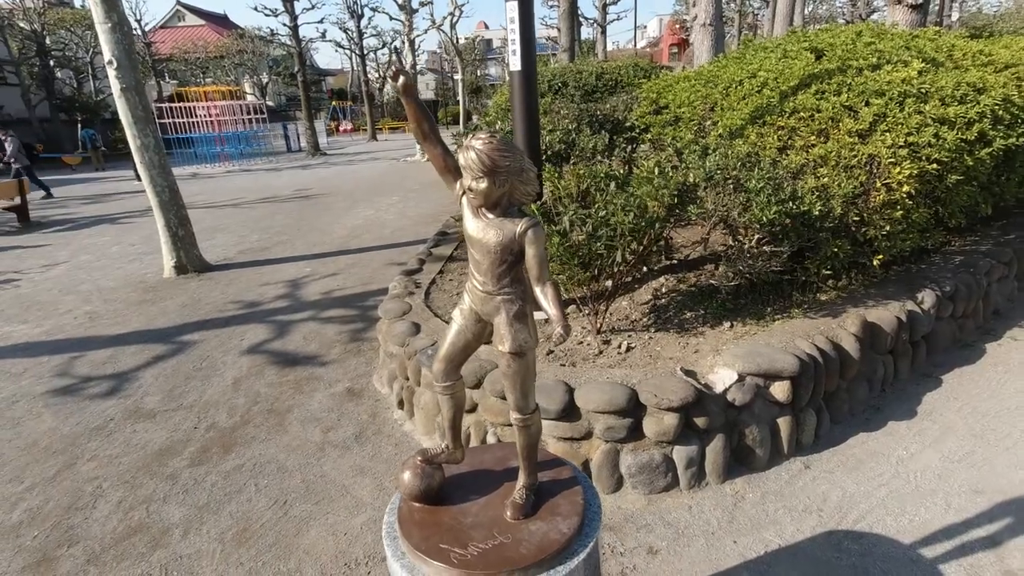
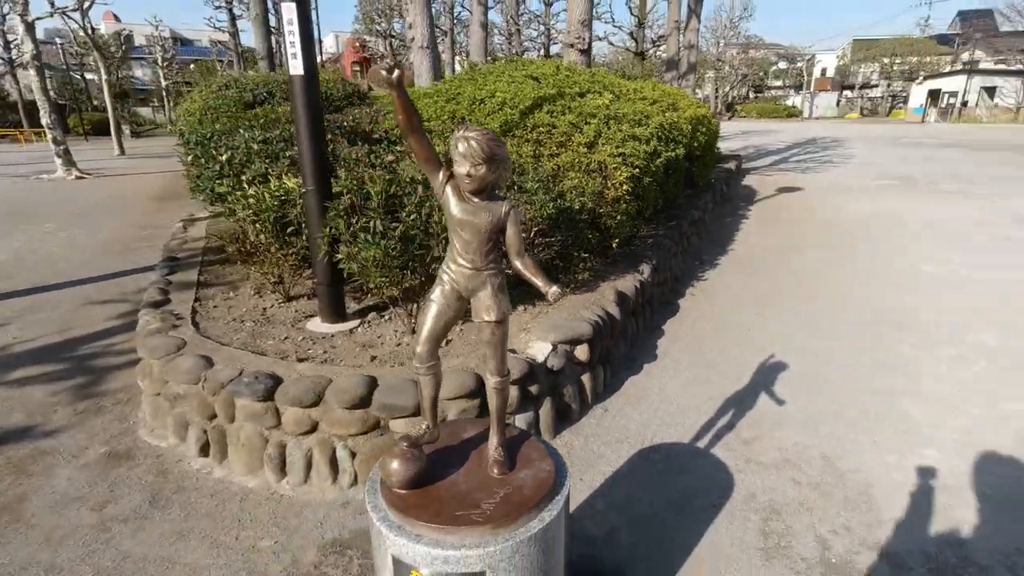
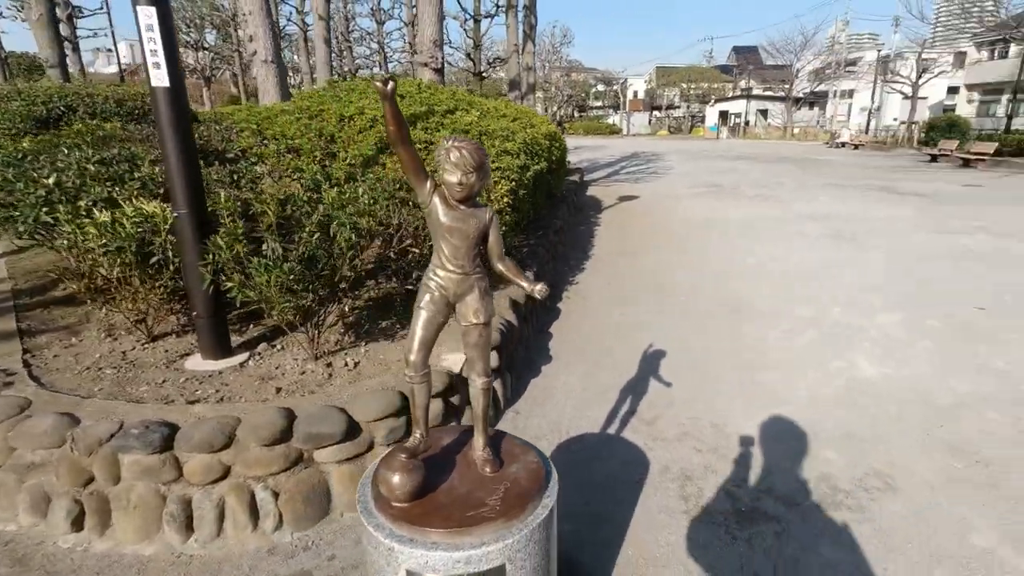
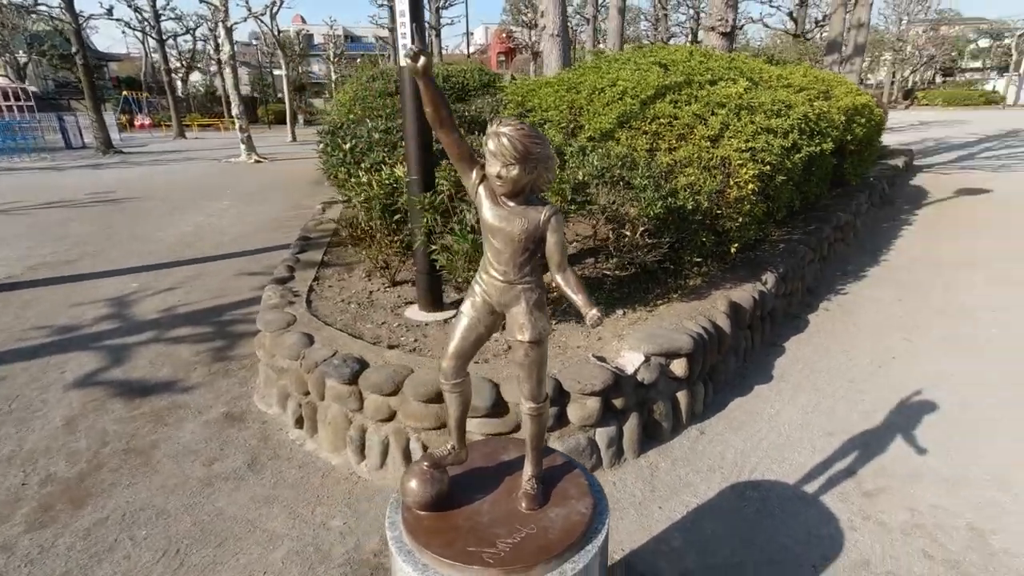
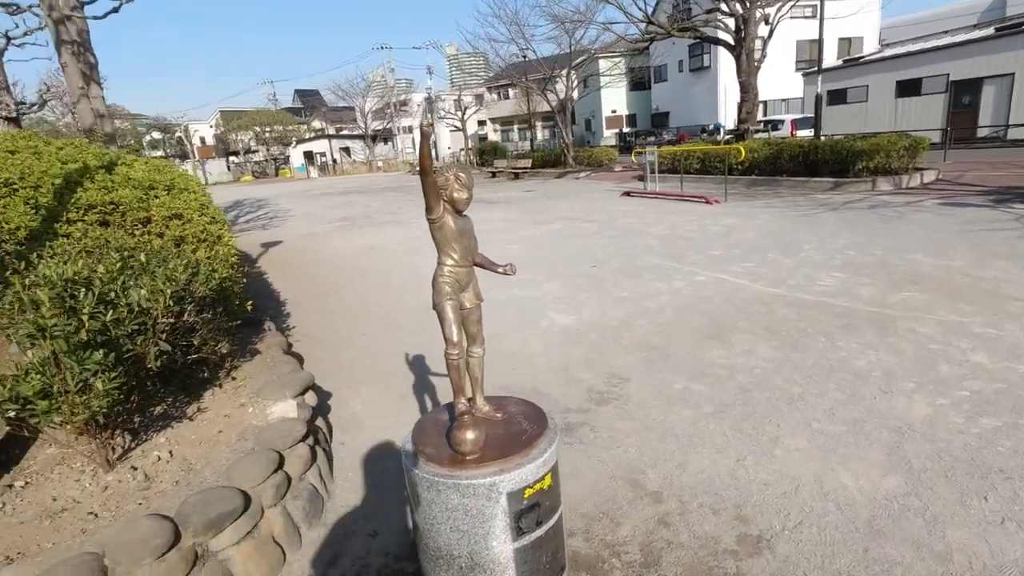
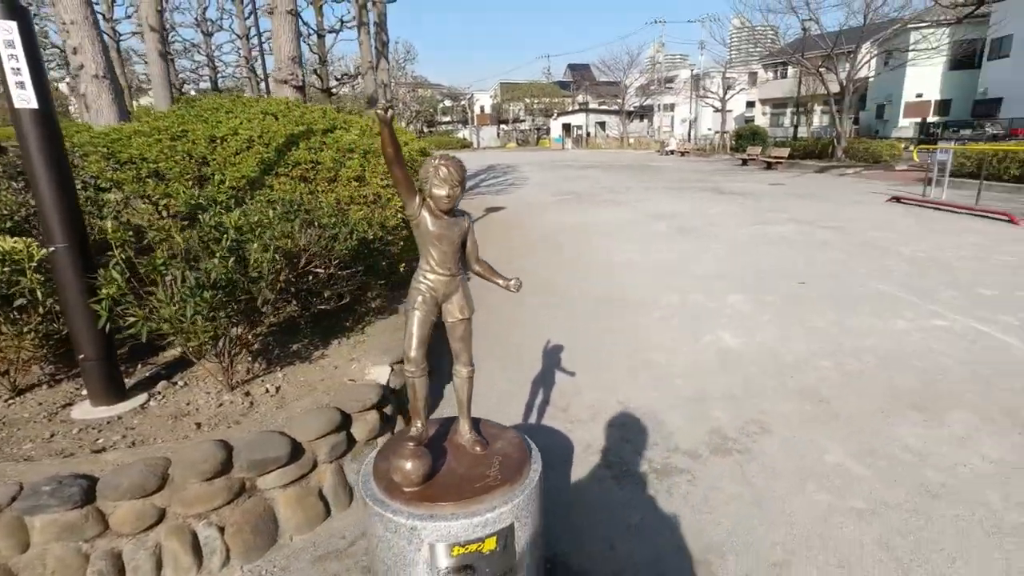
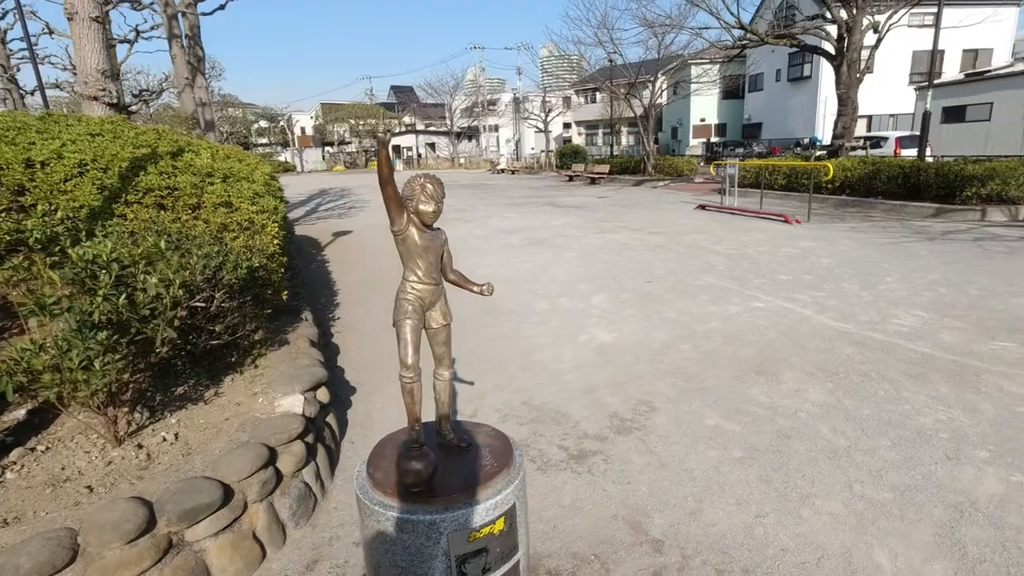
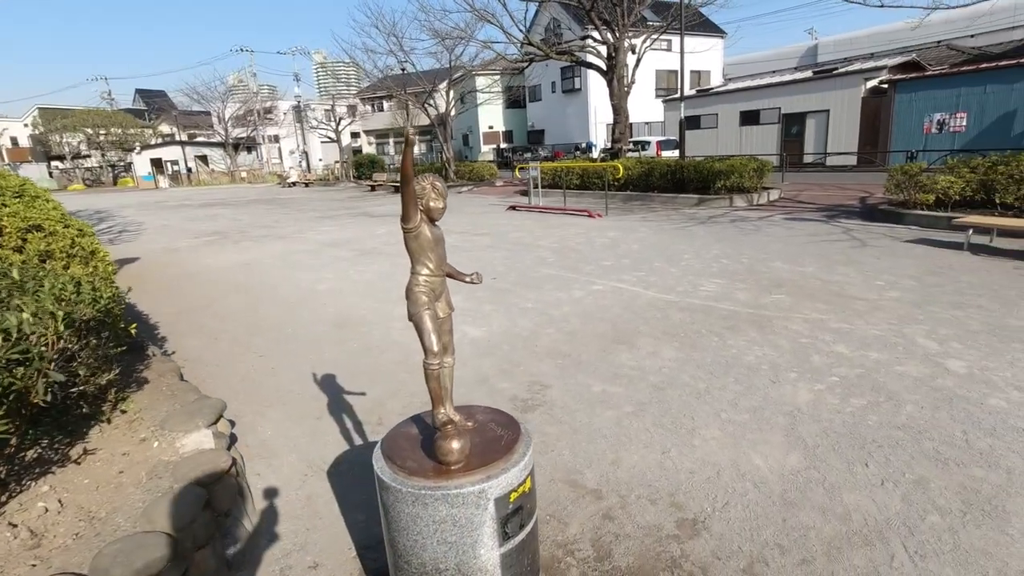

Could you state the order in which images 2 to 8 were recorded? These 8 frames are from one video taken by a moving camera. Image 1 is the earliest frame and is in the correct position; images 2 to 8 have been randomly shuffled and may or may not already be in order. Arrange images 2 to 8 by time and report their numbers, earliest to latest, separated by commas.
4, 2, 3, 6, 7, 8, 5
